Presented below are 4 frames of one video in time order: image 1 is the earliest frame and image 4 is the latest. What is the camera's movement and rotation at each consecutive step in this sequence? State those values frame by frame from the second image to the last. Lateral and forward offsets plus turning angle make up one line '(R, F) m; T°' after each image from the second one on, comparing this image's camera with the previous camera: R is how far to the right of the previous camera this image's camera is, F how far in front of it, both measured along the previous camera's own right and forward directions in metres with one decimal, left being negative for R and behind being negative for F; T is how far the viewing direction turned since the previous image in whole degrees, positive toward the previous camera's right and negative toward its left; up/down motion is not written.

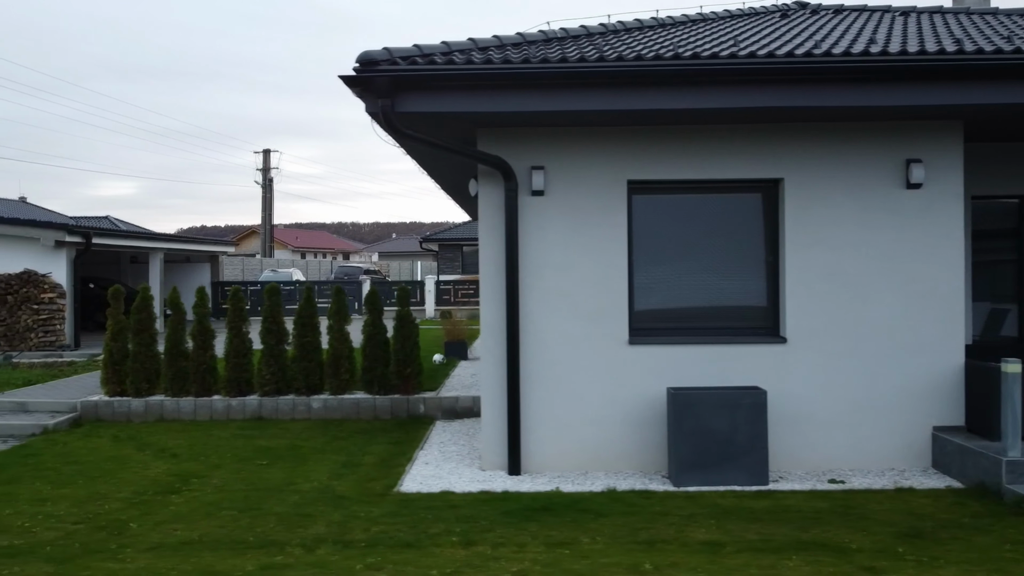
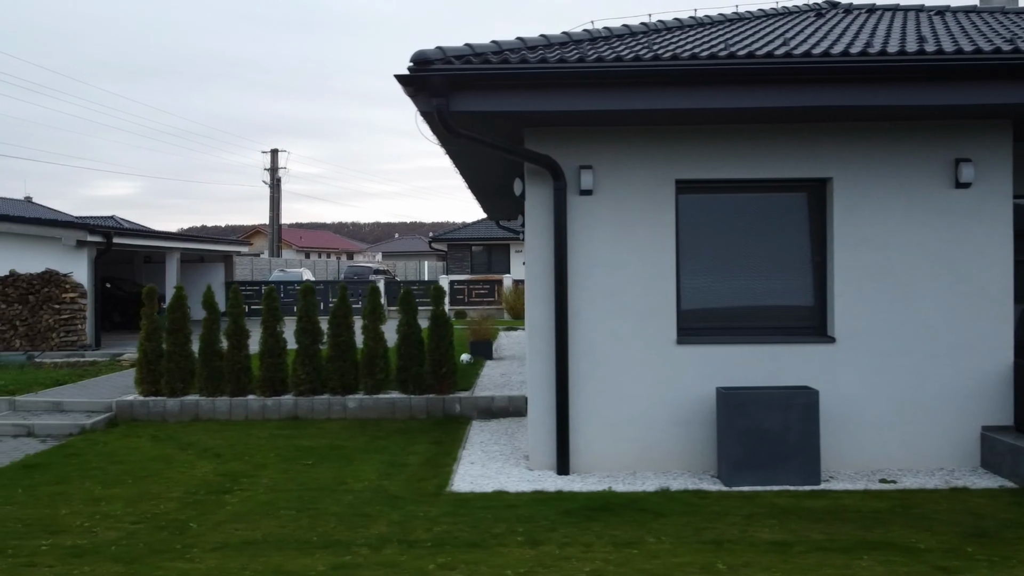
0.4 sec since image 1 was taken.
(-0.6, 0.0) m; 0°
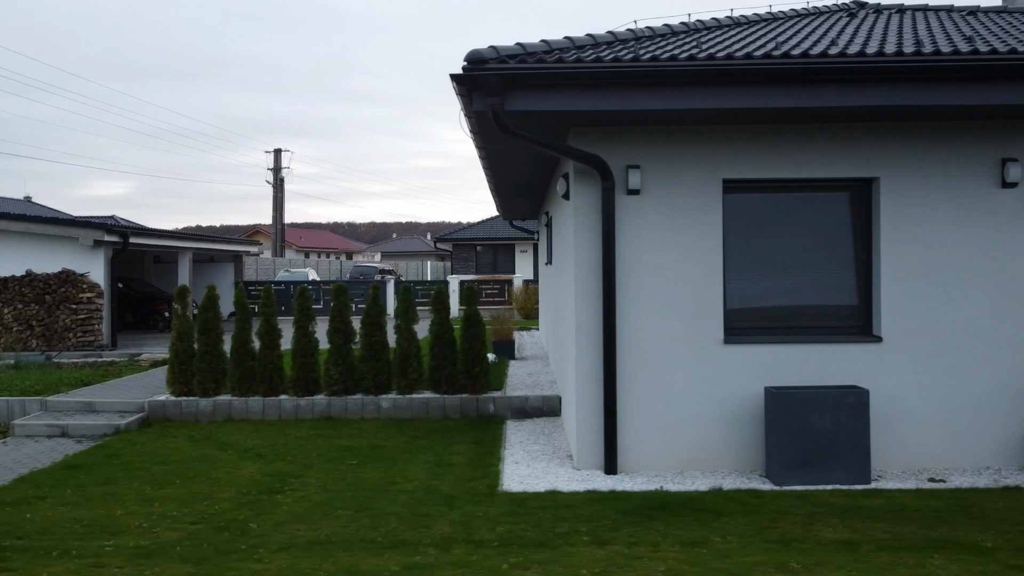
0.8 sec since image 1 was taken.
(-0.7, 0.0) m; 0°
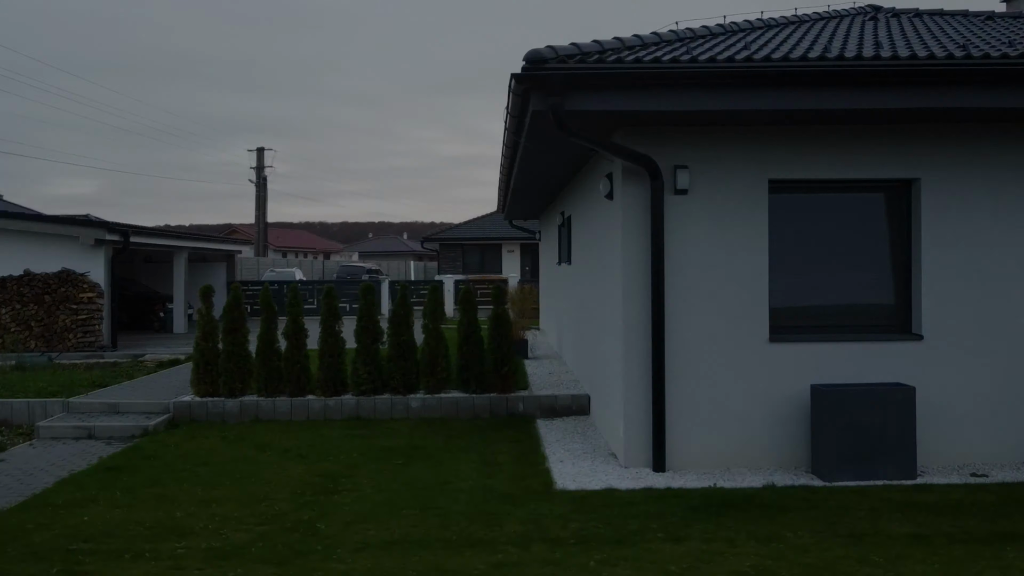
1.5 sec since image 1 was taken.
(-1.0, 0.0) m; +2°
